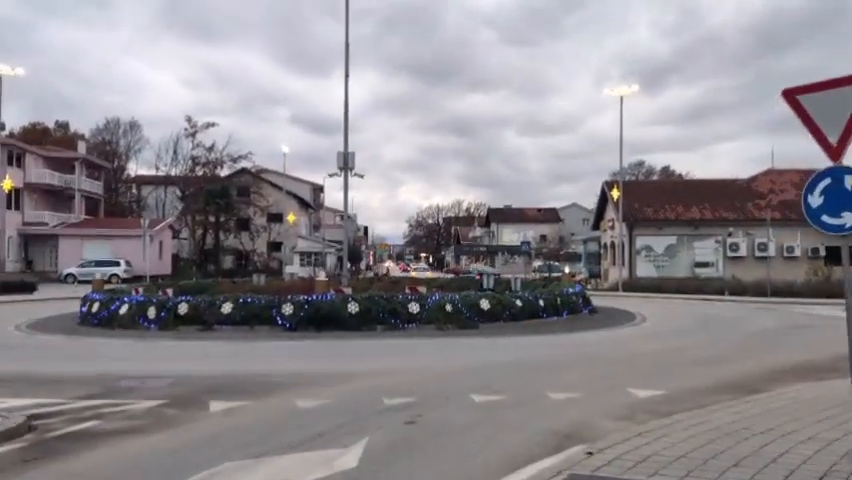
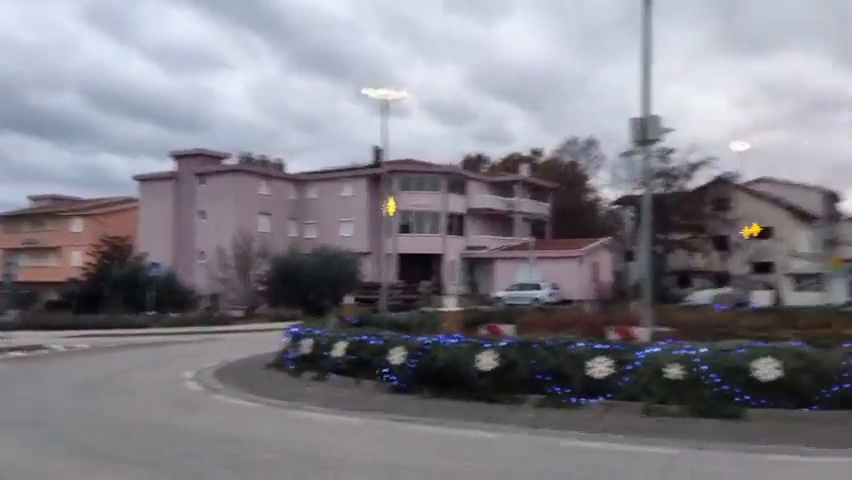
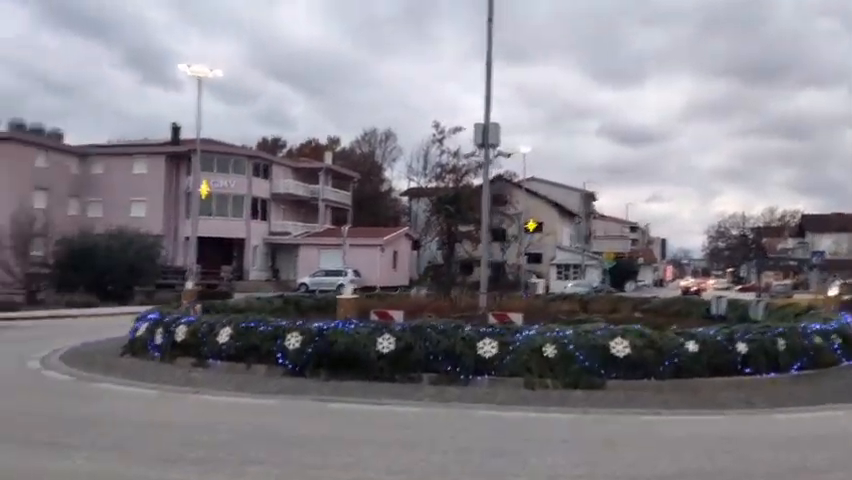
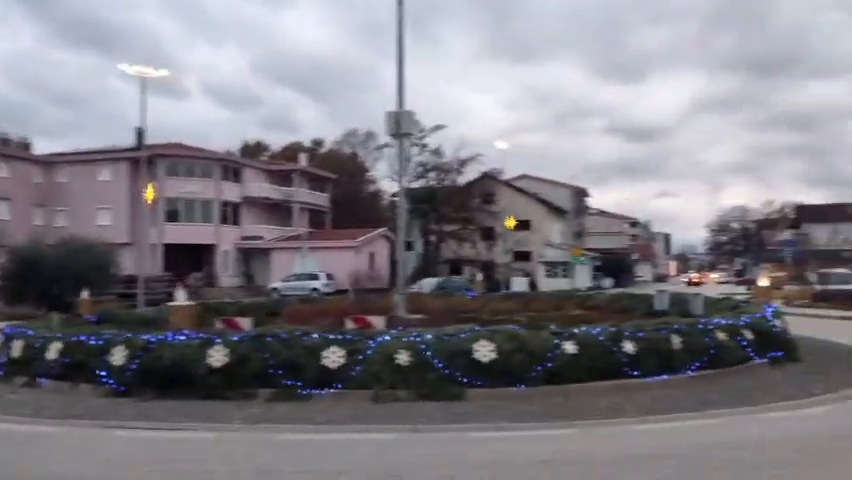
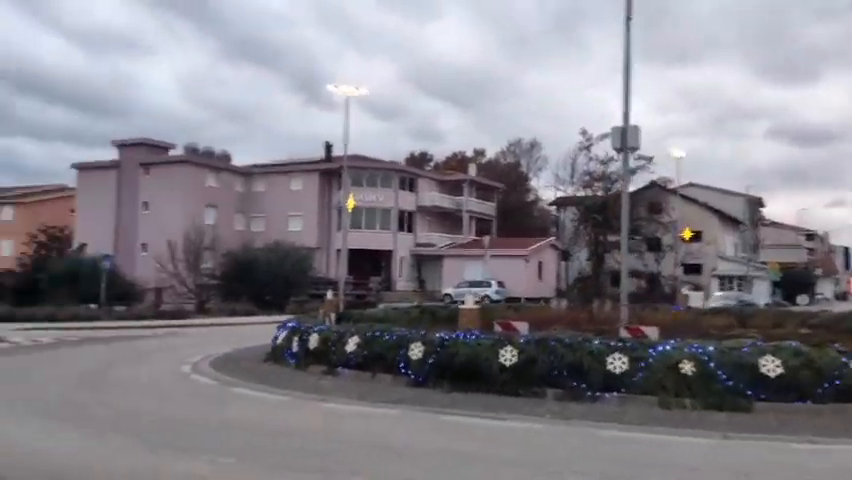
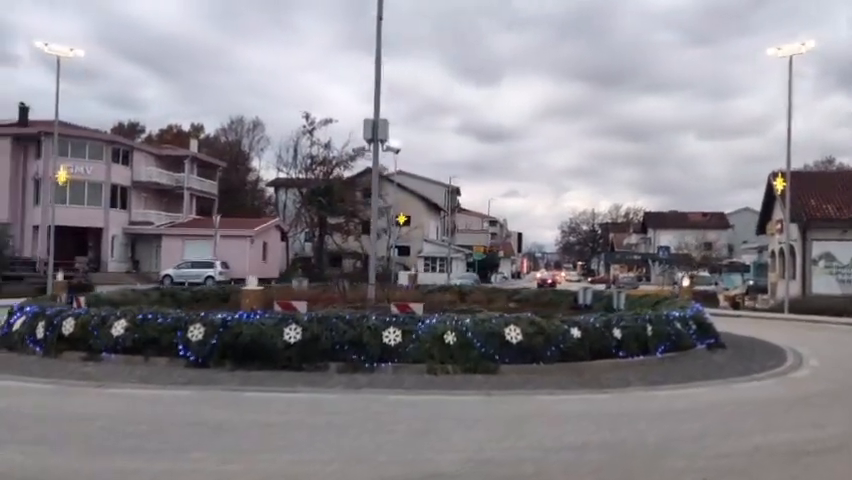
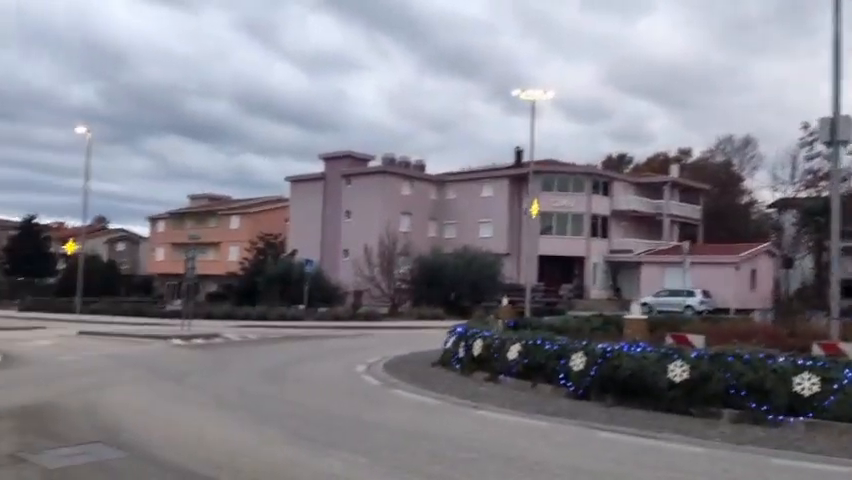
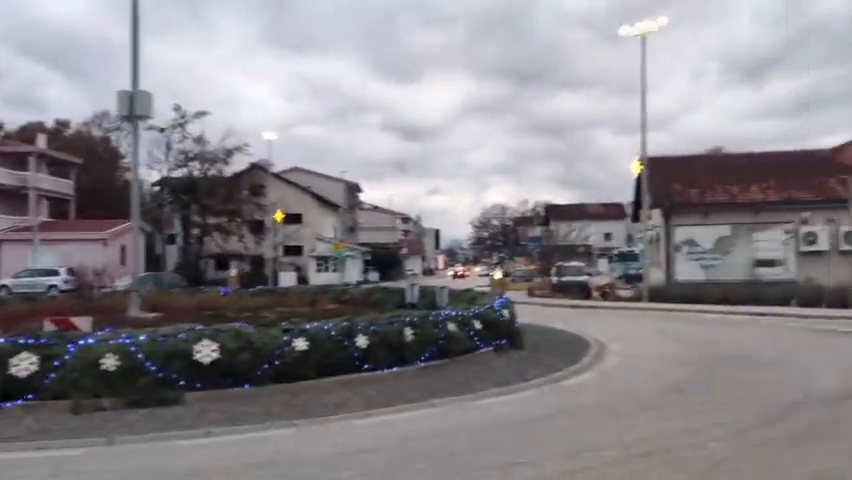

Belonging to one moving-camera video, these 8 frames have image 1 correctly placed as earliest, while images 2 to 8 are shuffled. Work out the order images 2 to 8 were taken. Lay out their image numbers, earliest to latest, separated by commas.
6, 3, 5, 7, 2, 4, 8
